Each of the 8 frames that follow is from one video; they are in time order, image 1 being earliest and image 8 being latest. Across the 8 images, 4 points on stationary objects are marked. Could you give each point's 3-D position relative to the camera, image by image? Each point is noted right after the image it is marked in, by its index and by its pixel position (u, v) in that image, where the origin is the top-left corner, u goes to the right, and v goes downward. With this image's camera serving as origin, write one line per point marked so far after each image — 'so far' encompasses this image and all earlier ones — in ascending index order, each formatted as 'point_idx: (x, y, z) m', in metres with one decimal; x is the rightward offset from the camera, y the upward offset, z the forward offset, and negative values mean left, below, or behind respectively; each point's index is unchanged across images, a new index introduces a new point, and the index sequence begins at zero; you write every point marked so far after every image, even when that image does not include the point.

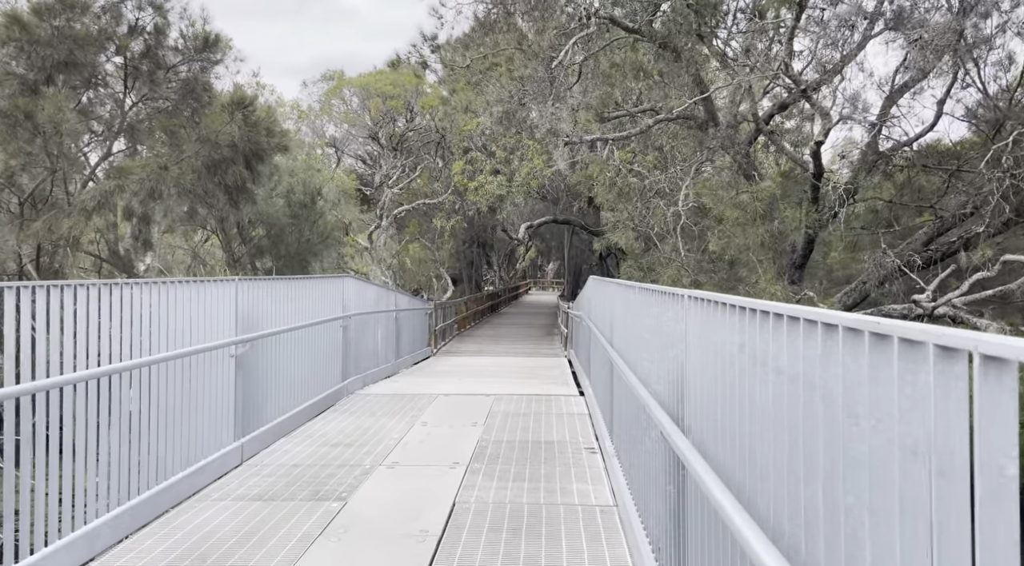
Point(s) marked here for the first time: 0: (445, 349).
0: (-1.6, -1.5, +16.4) m
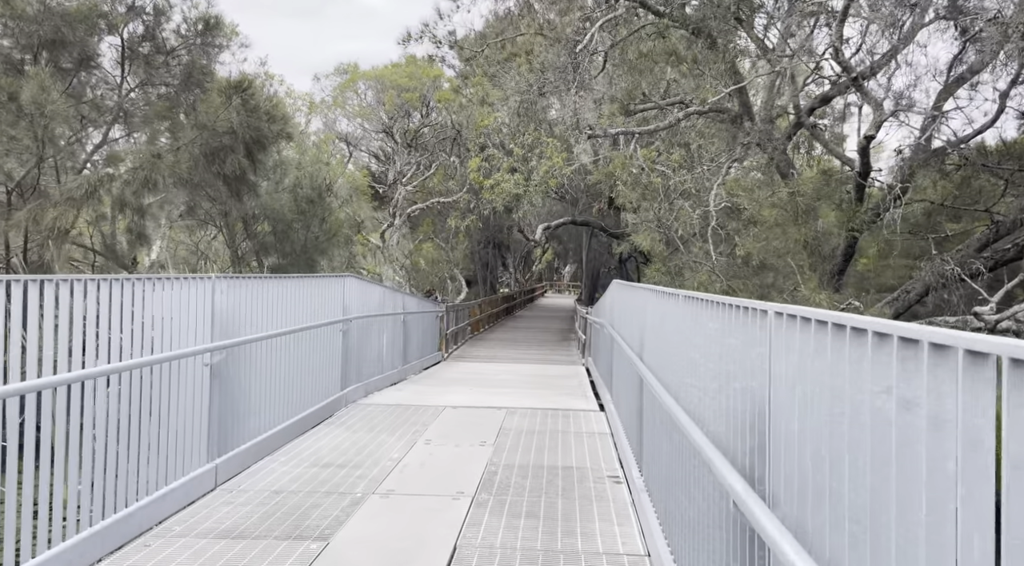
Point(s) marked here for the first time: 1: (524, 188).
0: (-1.2, -1.6, +15.7) m
1: (+0.3, +2.4, +18.0) m
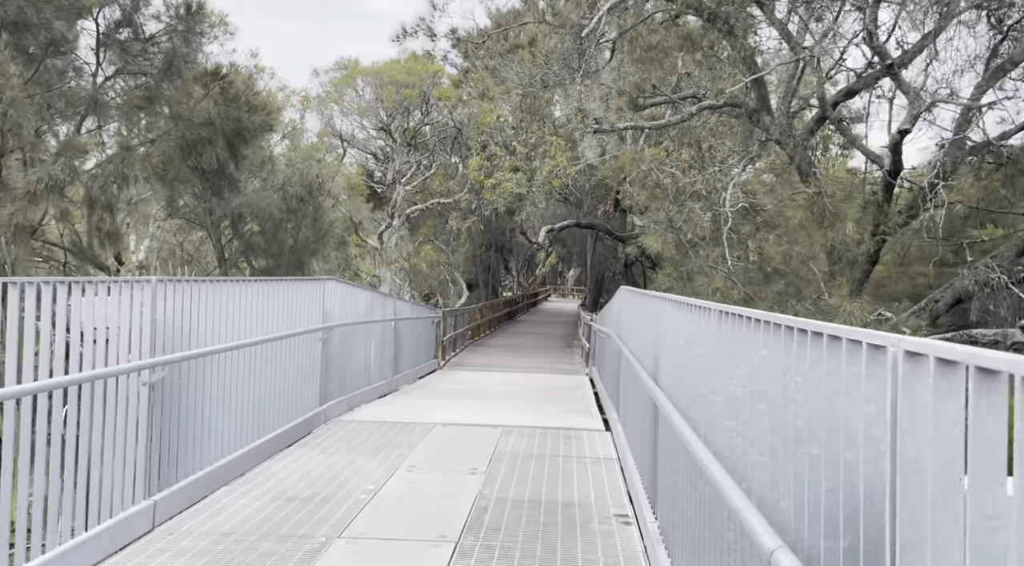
0: (-1.2, -1.6, +15.0) m
1: (+0.4, +2.3, +17.3) m
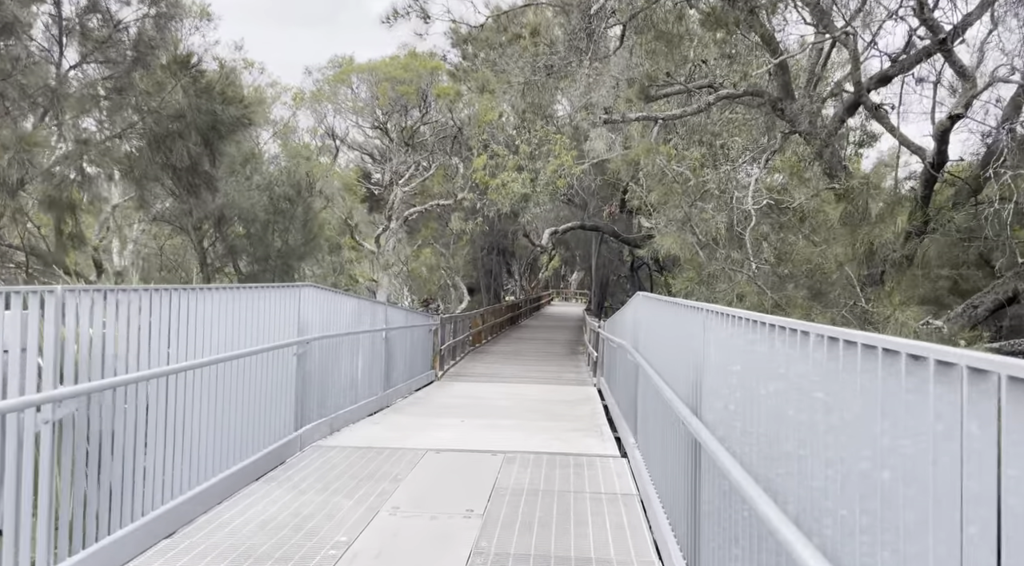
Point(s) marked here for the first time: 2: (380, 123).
0: (-1.2, -1.7, +14.1) m
1: (+0.4, +2.2, +16.4) m
2: (-3.7, +4.5, +19.9) m
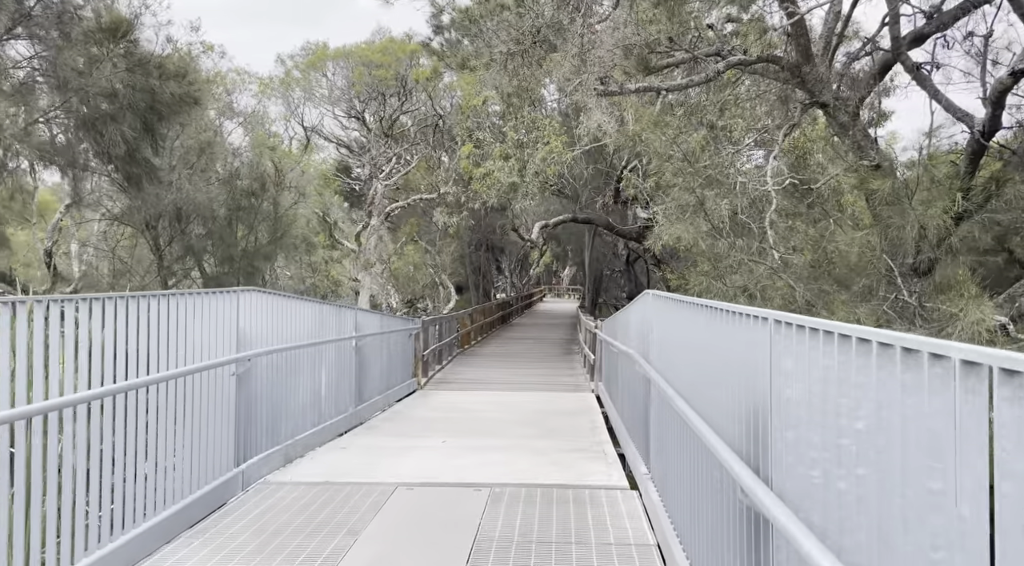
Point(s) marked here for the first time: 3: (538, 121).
0: (-1.4, -1.7, +13.0) m
1: (+0.1, +2.2, +15.3) m
2: (-4.0, +4.5, +18.7) m
3: (+0.5, +3.5, +15.4) m
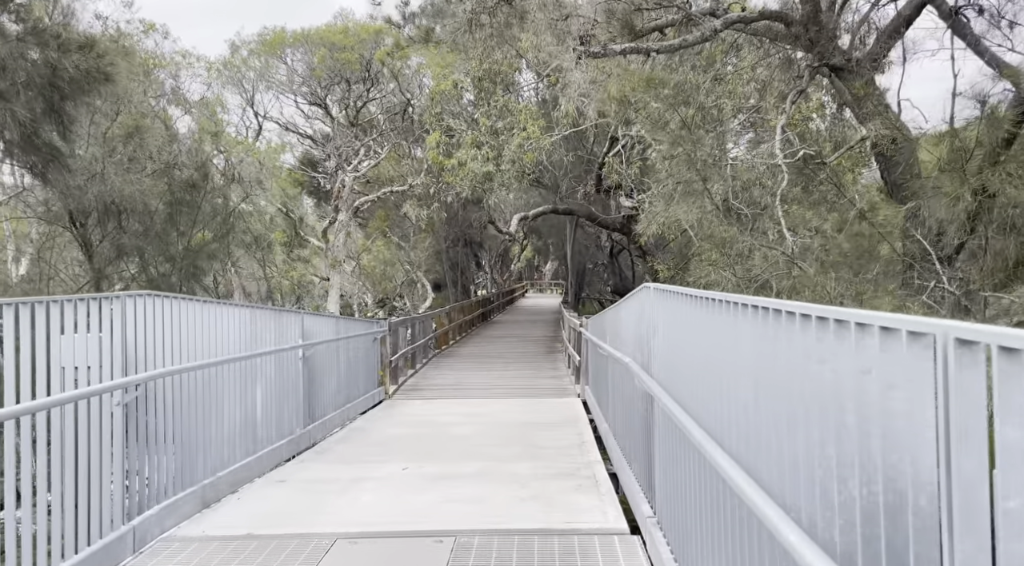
0: (-1.7, -1.7, +11.9) m
1: (-0.4, +2.3, +14.2) m
2: (-4.7, +4.5, +17.5) m
3: (0.0, +3.6, +14.3) m
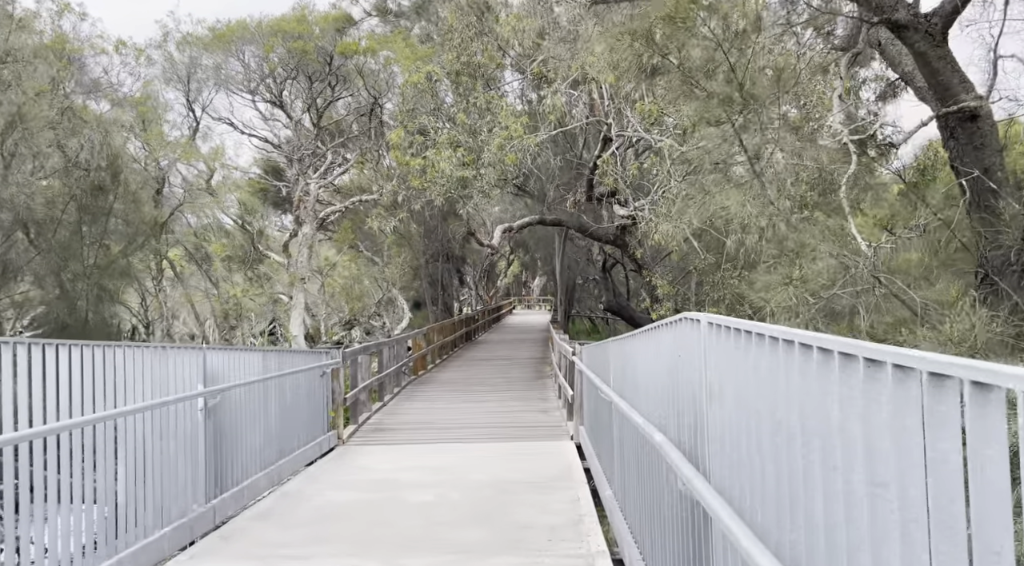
0: (-2.0, -2.0, +10.1) m
1: (-0.7, +2.0, +12.6) m
2: (-5.1, +4.0, +15.8) m
3: (-0.4, +3.2, +12.7) m
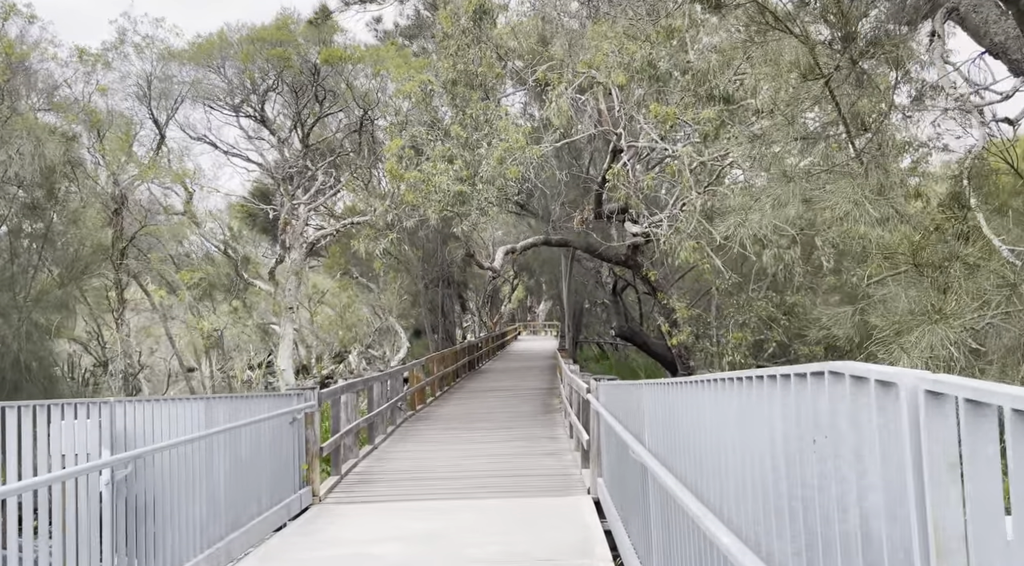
0: (-1.9, -2.3, +8.8) m
1: (-0.7, +1.6, +11.4) m
2: (-5.1, +3.4, +14.8) m
3: (-0.4, +2.8, +11.6) m
